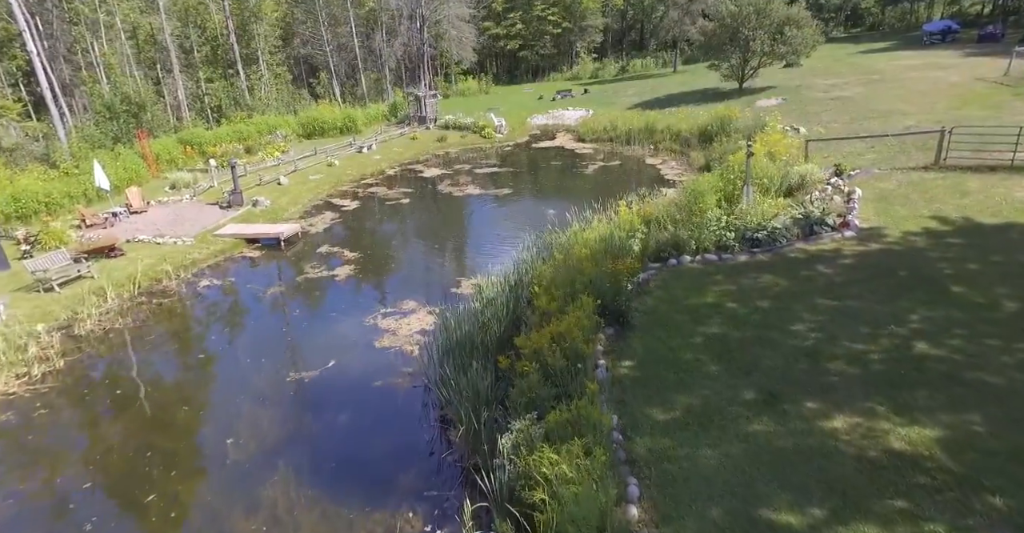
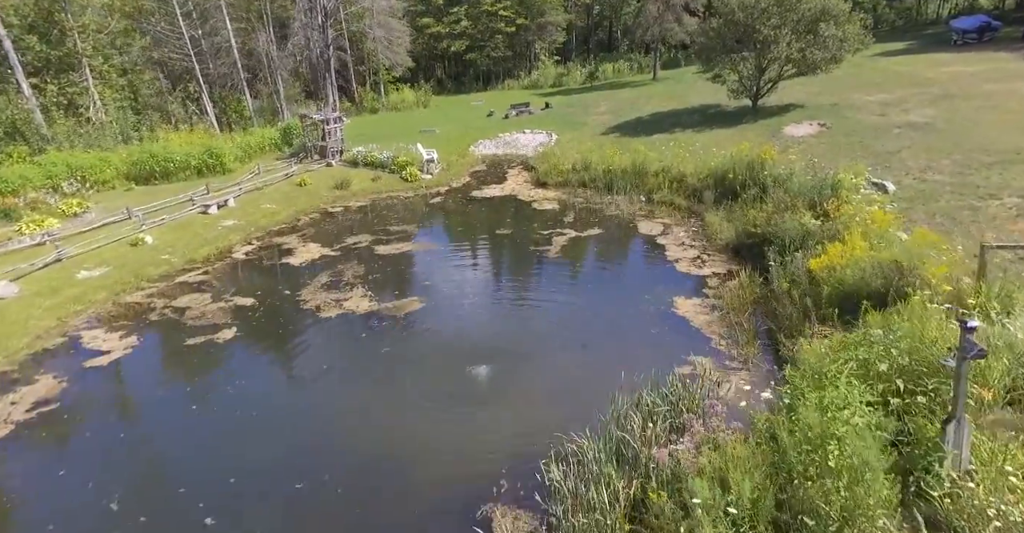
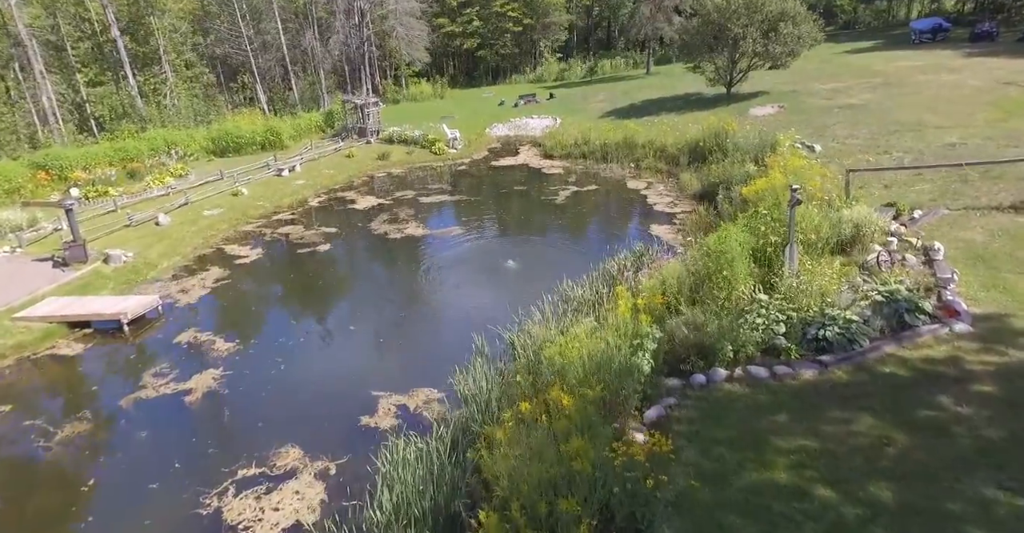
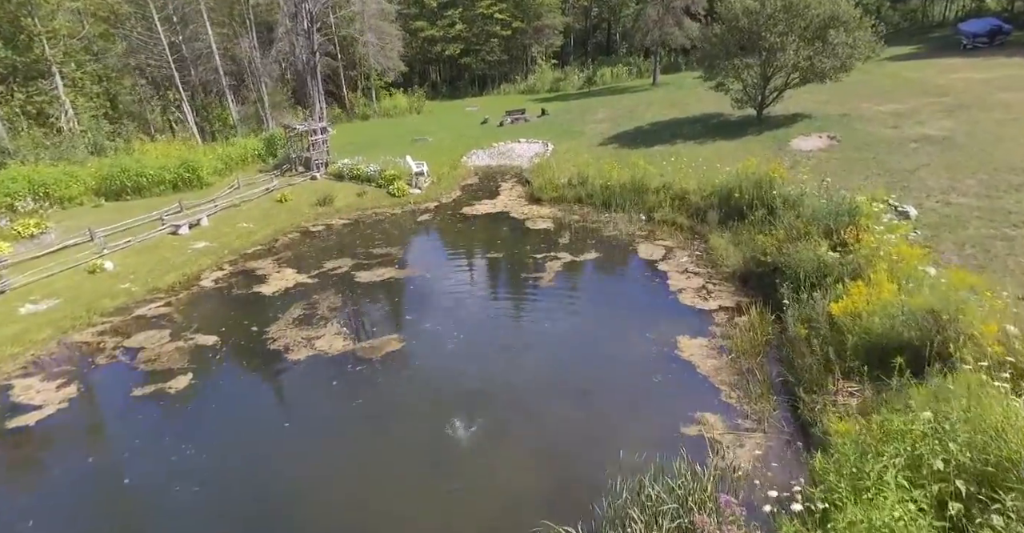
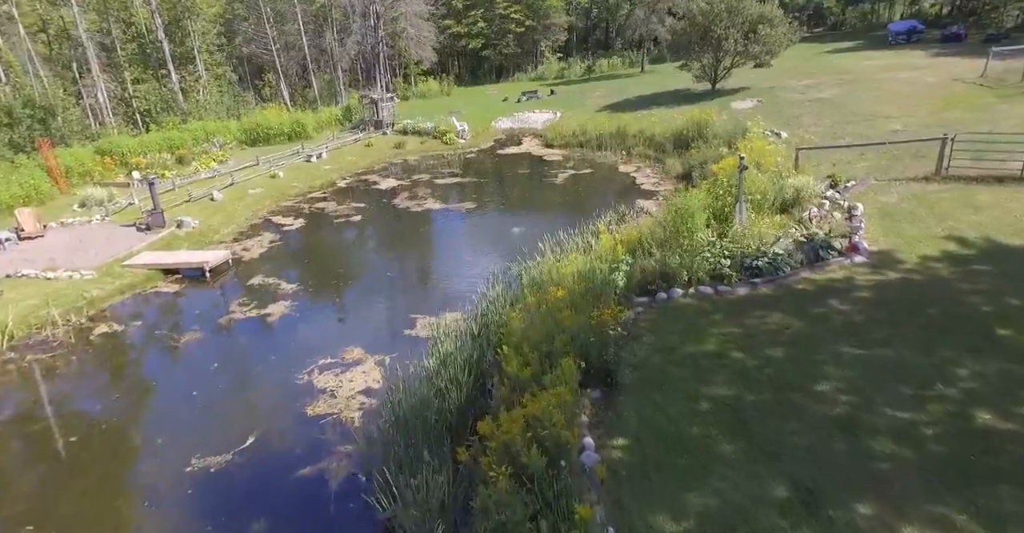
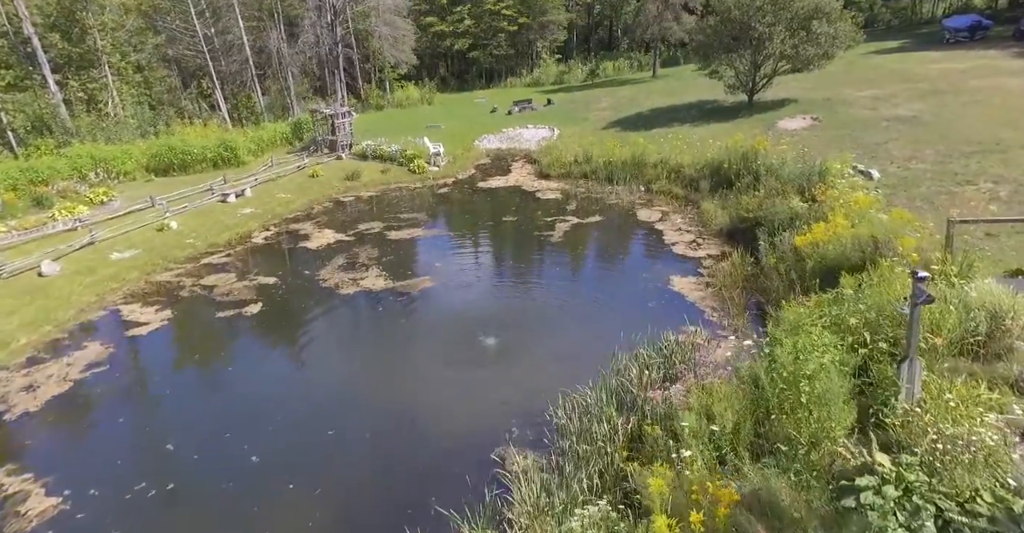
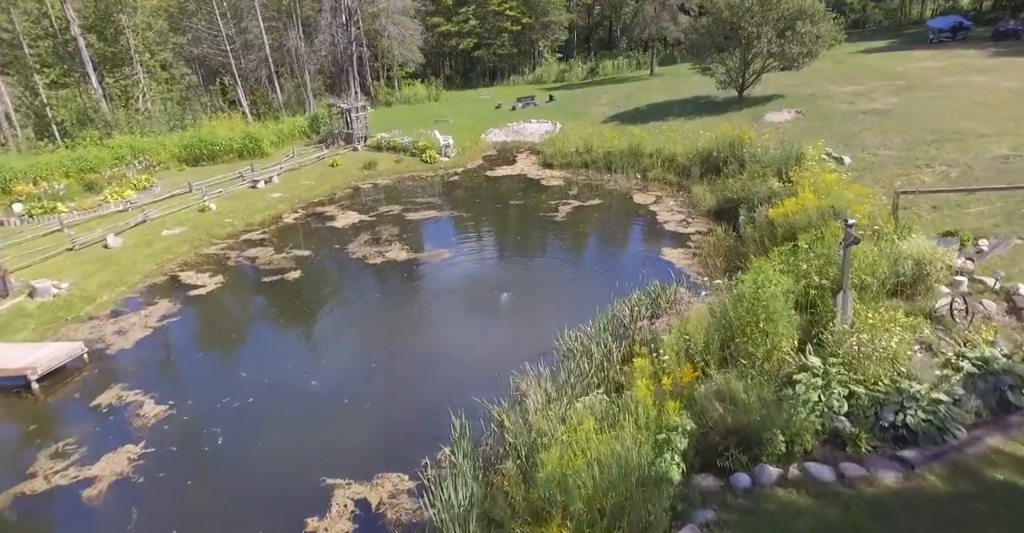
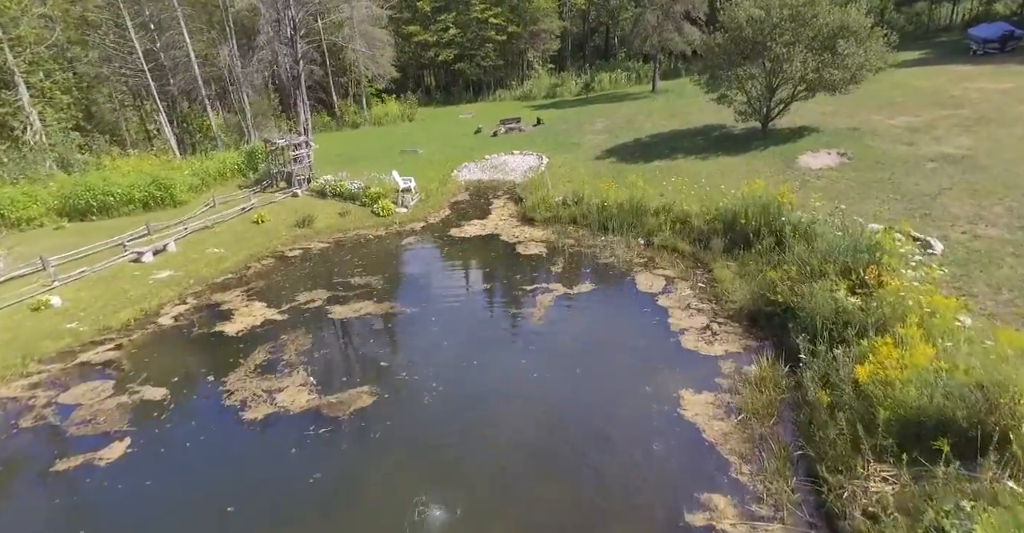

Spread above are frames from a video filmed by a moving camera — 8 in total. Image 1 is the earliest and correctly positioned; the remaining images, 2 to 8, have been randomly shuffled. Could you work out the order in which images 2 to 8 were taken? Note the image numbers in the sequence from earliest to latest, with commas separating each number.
5, 3, 7, 6, 2, 4, 8
